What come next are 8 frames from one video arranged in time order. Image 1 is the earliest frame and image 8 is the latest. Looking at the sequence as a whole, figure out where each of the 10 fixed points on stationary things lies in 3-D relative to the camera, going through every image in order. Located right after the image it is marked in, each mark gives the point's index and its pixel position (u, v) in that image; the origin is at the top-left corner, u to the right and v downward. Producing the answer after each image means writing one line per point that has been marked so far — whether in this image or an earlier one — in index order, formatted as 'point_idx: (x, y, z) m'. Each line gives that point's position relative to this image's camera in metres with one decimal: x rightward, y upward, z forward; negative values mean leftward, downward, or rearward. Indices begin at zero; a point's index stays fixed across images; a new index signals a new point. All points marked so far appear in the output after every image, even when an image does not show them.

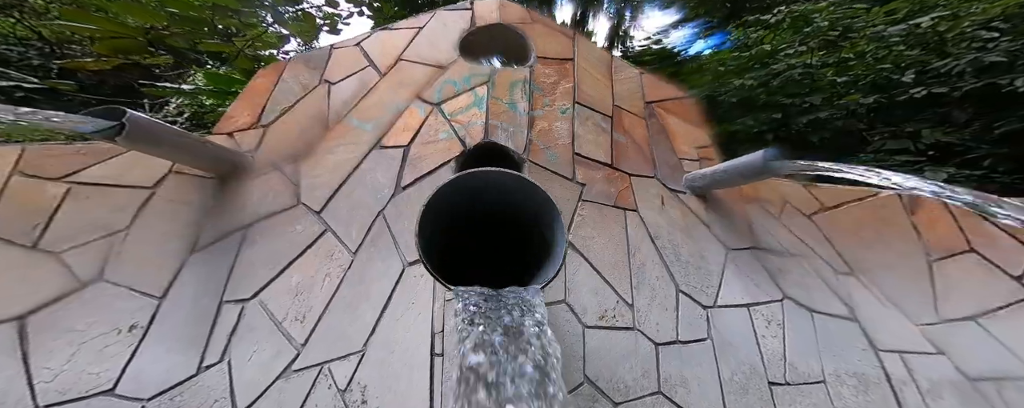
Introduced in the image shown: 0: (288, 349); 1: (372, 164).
0: (-0.8, -0.6, +1.0) m
1: (-0.6, +0.2, +1.3) m
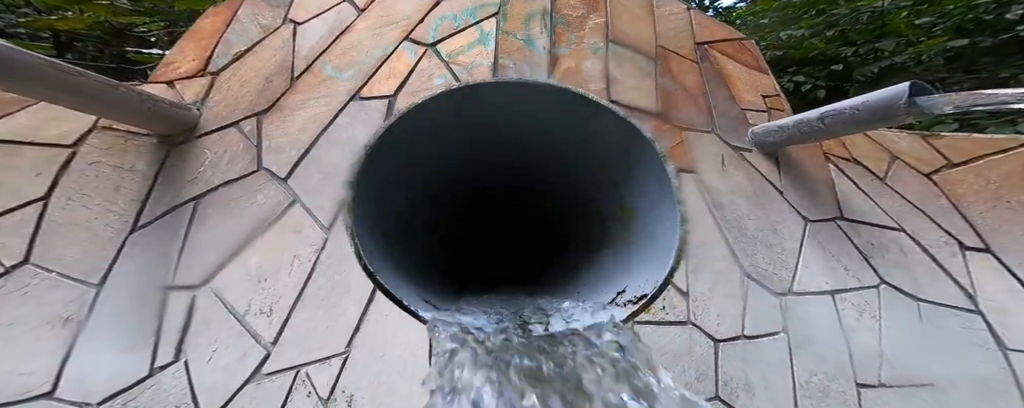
0: (-0.7, -0.5, +0.8) m
1: (-0.6, +0.3, +1.0) m
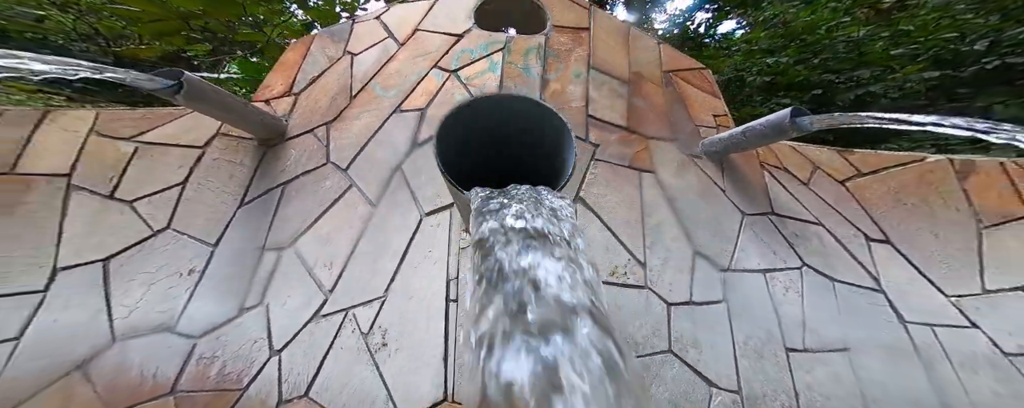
0: (-0.7, -0.4, +1.1) m
1: (-0.6, +0.4, +1.4) m
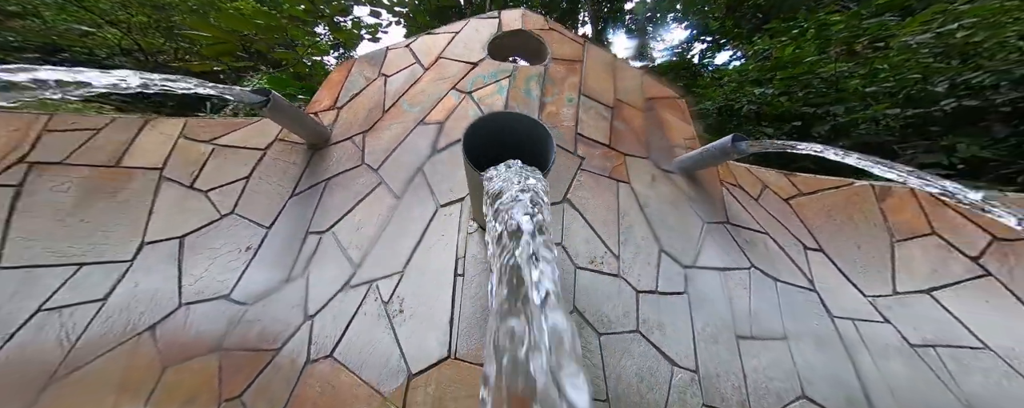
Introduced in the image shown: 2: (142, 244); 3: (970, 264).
0: (-0.8, -0.3, +1.4) m
1: (-0.6, +0.4, +1.7) m
2: (-1.8, -0.2, +1.4) m
3: (+2.5, -0.3, +1.6) m
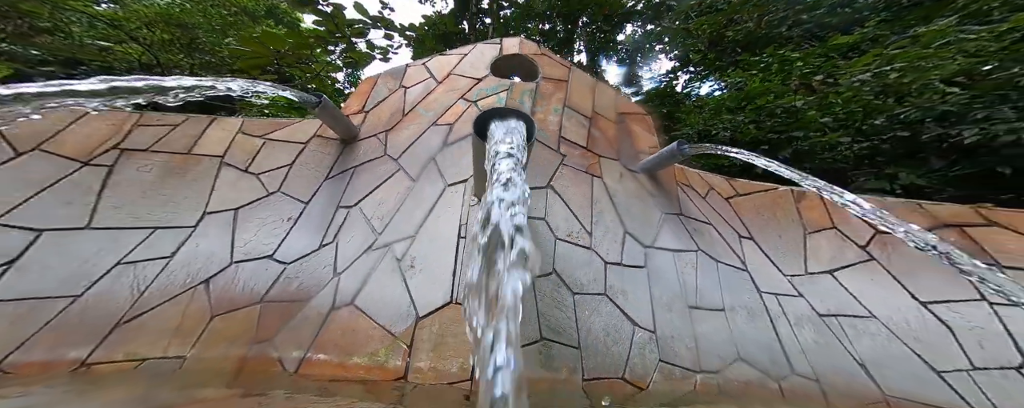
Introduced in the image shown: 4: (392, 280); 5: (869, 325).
0: (-0.8, -0.2, +1.7) m
1: (-0.6, +0.5, +2.1) m
2: (-1.8, 0.0, +1.7) m
3: (+2.5, -0.3, +2.0) m
4: (-0.6, -0.4, +1.4) m
5: (+2.1, -0.7, +1.7) m
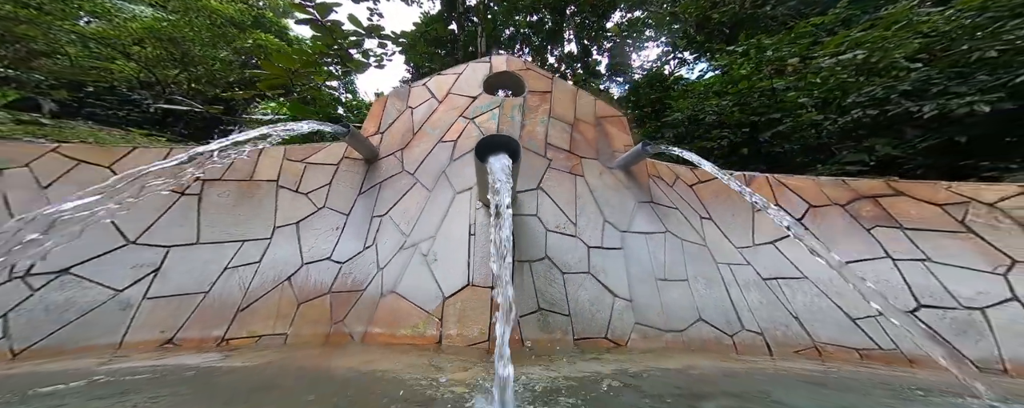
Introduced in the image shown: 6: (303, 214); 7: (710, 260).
0: (-0.8, -0.2, +2.2) m
1: (-0.6, +0.5, +2.5) m
2: (-1.8, -0.2, +2.2) m
3: (+2.5, -0.2, +2.4) m
4: (-0.6, -0.4, +1.9) m
5: (+2.1, -0.5, +2.1) m
6: (-1.7, -0.1, +2.3) m
7: (+1.6, -0.4, +2.3) m
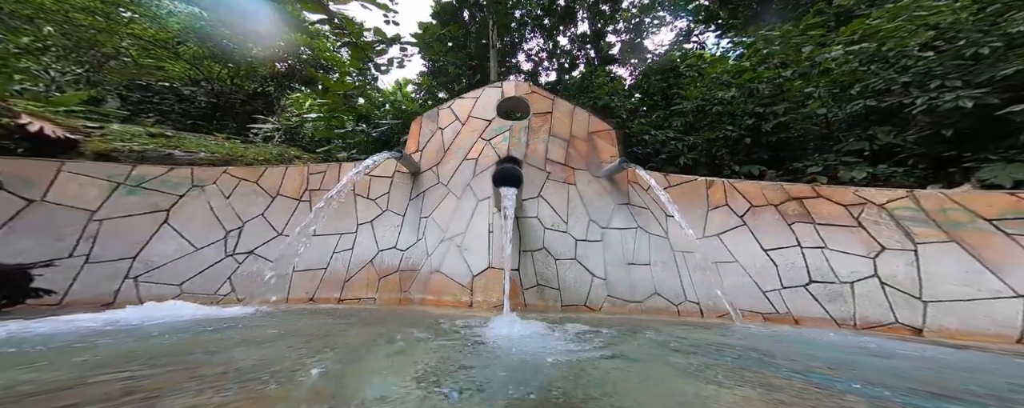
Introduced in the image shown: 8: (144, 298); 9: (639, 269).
0: (-0.7, -0.3, +3.0) m
1: (-0.5, +0.5, +3.3) m
2: (-1.7, -0.2, +3.1) m
3: (+2.6, -0.1, +3.1) m
4: (-0.5, -0.5, +2.8) m
5: (+2.2, -0.6, +2.8) m
6: (-1.6, -0.1, +3.2) m
7: (+1.7, -0.4, +3.0) m
8: (-3.0, -0.8, +2.4) m
9: (+1.3, -0.6, +2.9) m
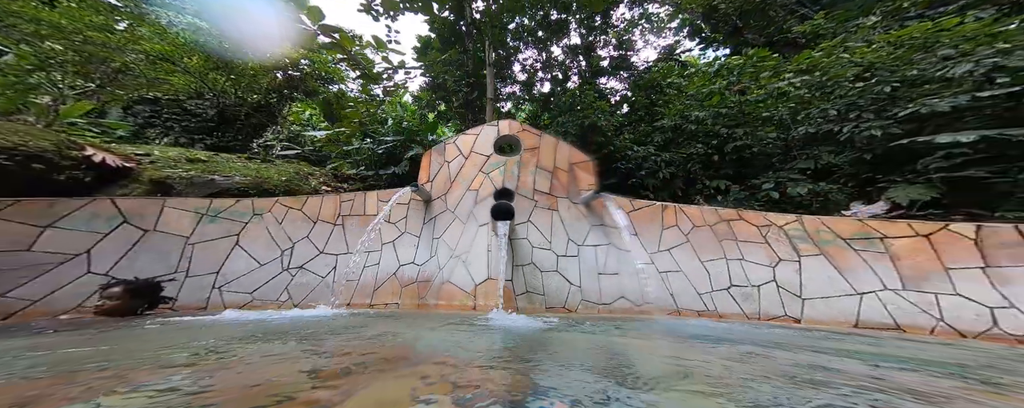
0: (-0.8, -0.6, +3.8) m
1: (-0.6, +0.2, +4.1) m
2: (-1.8, -0.5, +3.9) m
3: (+2.5, -0.4, +3.8) m
4: (-0.6, -0.8, +3.5) m
5: (+2.1, -0.8, +3.5) m
6: (-1.7, -0.4, +3.9) m
7: (+1.6, -0.7, +3.8) m
8: (-3.1, -1.1, +3.1) m
9: (+1.2, -0.9, +3.6) m
